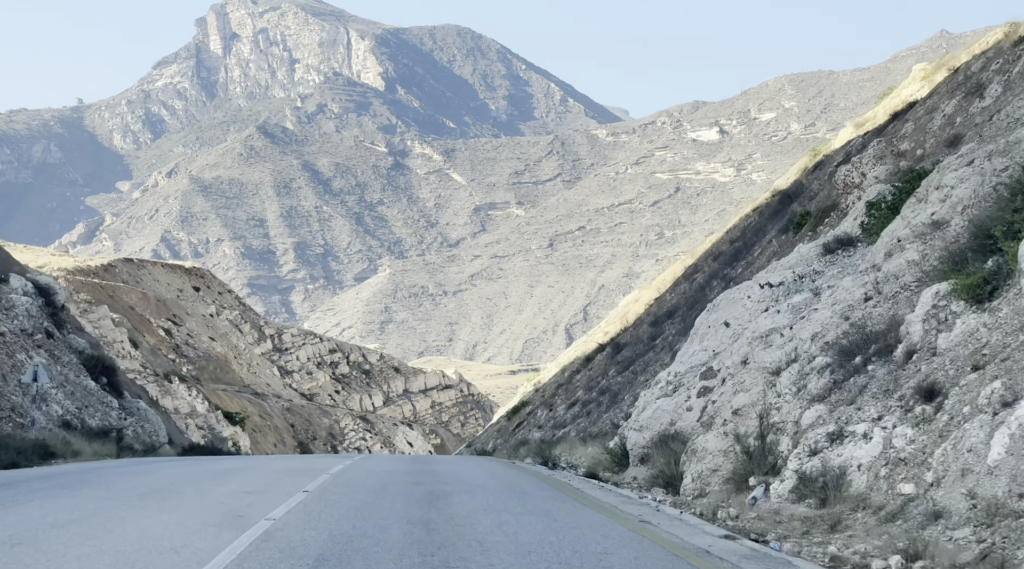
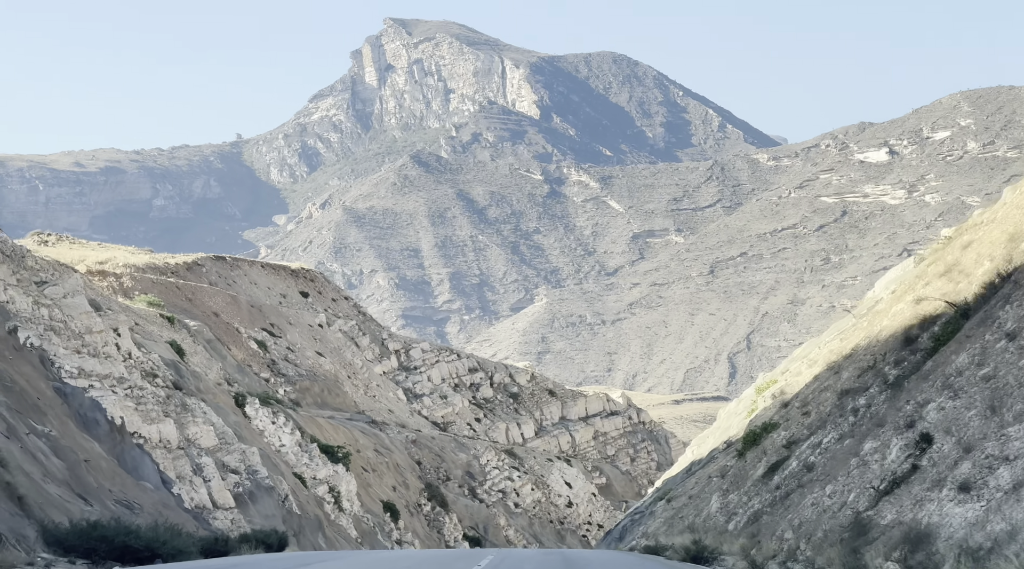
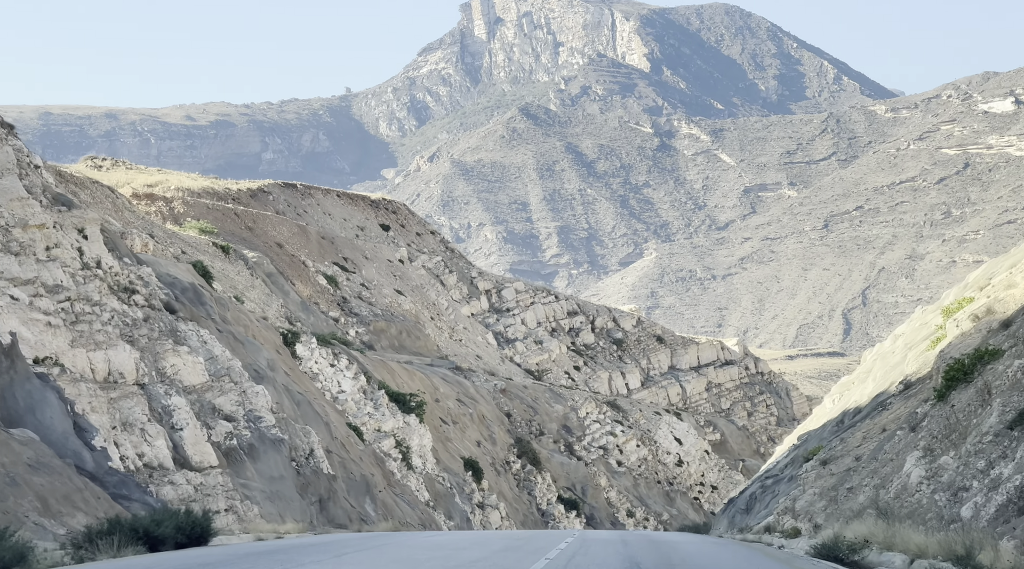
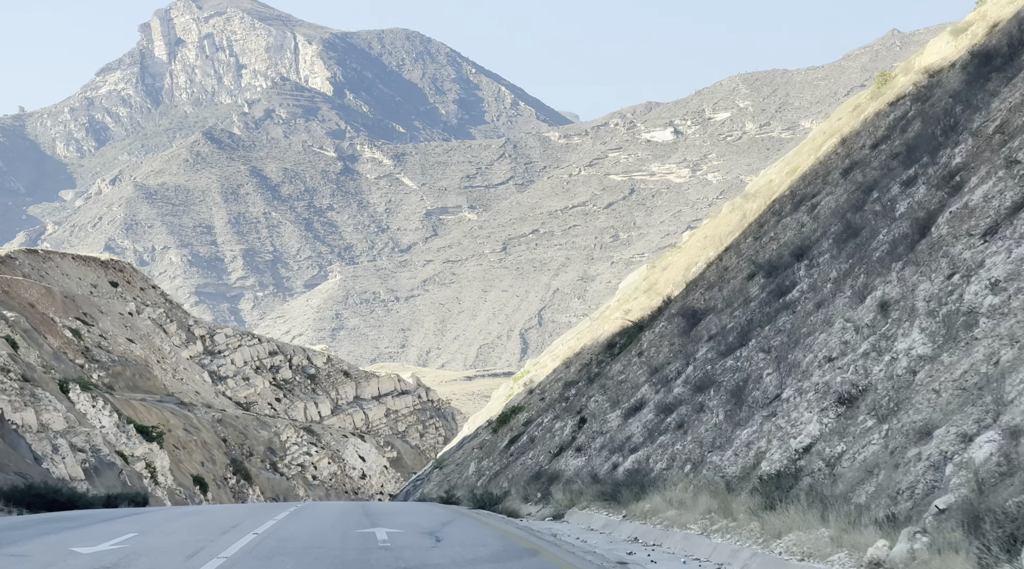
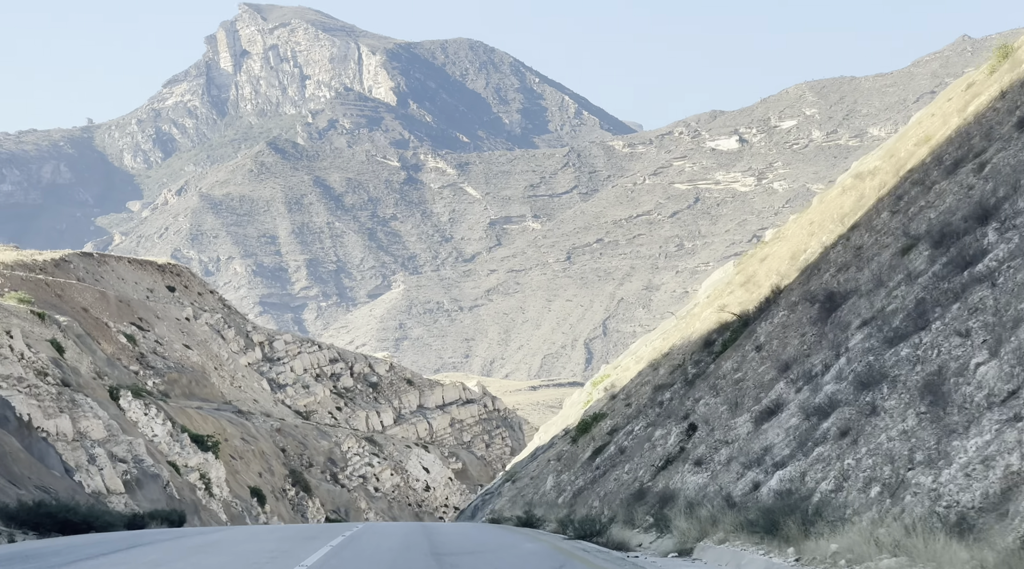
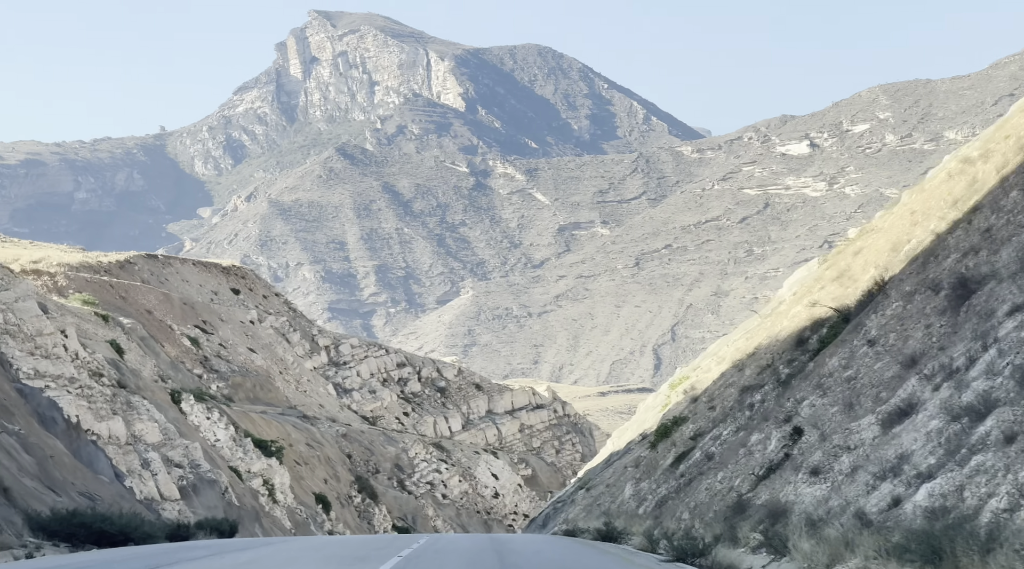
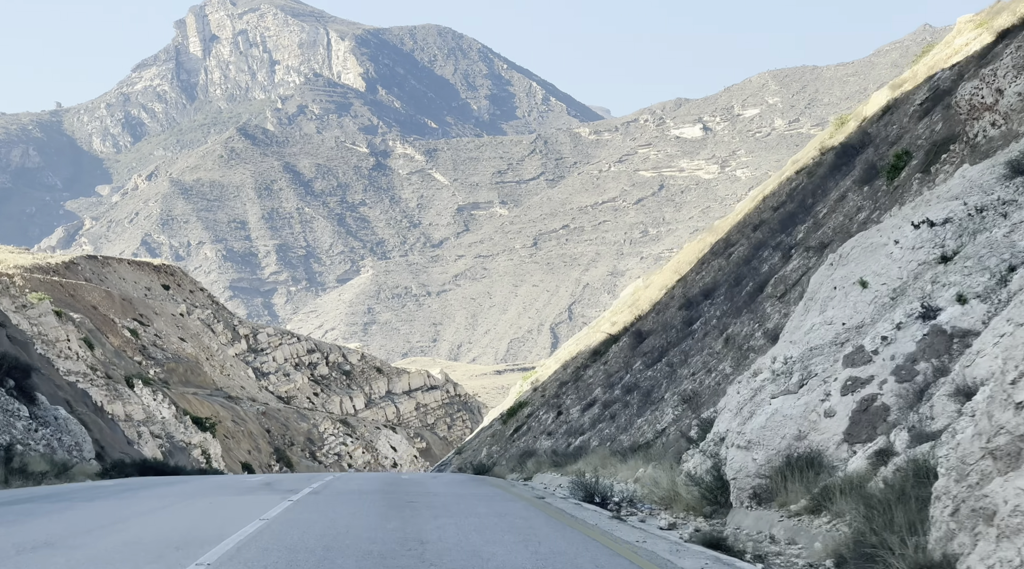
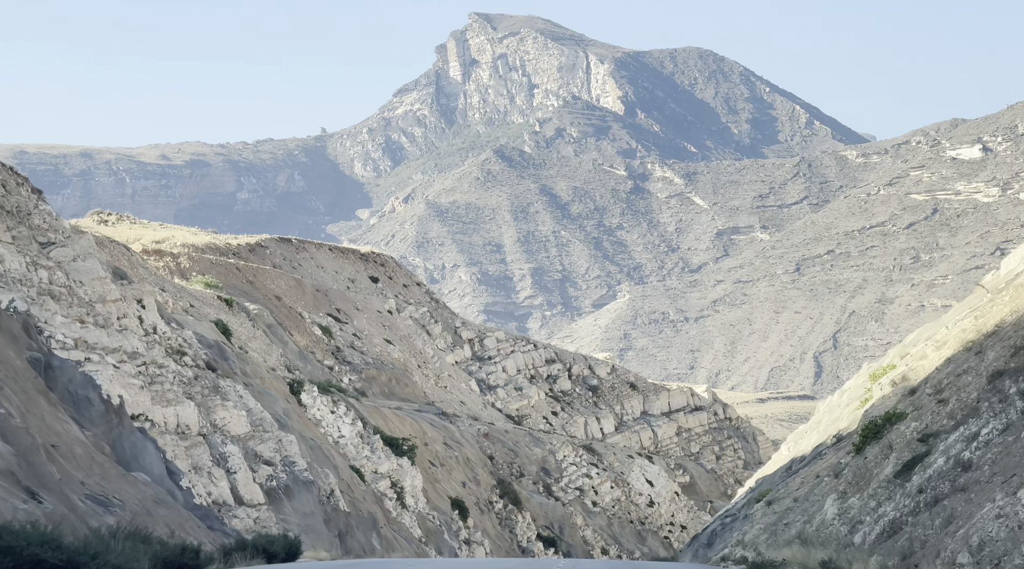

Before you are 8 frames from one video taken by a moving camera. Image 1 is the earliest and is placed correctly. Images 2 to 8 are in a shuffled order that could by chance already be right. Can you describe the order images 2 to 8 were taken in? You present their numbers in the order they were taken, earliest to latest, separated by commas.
7, 4, 5, 6, 2, 8, 3
